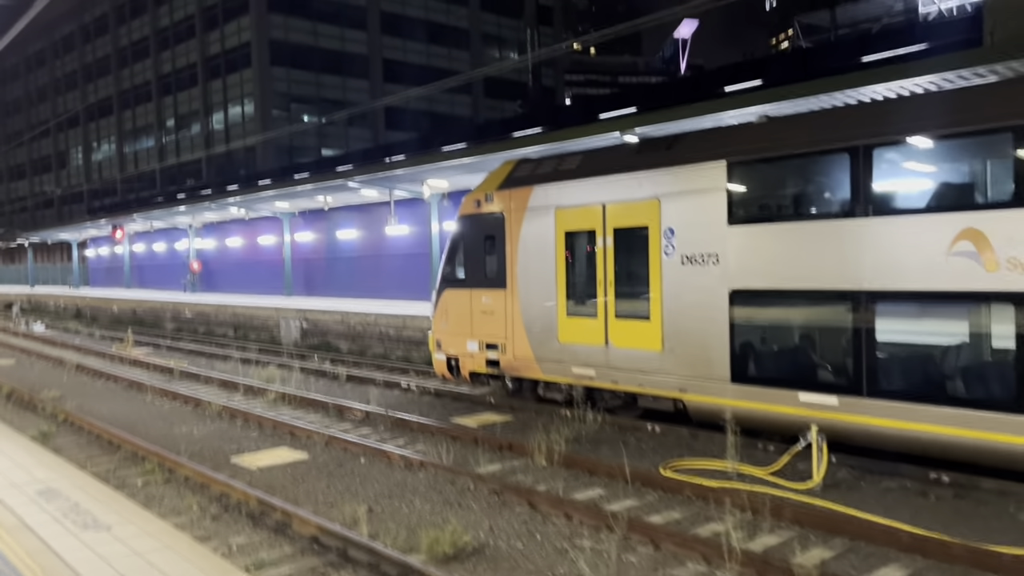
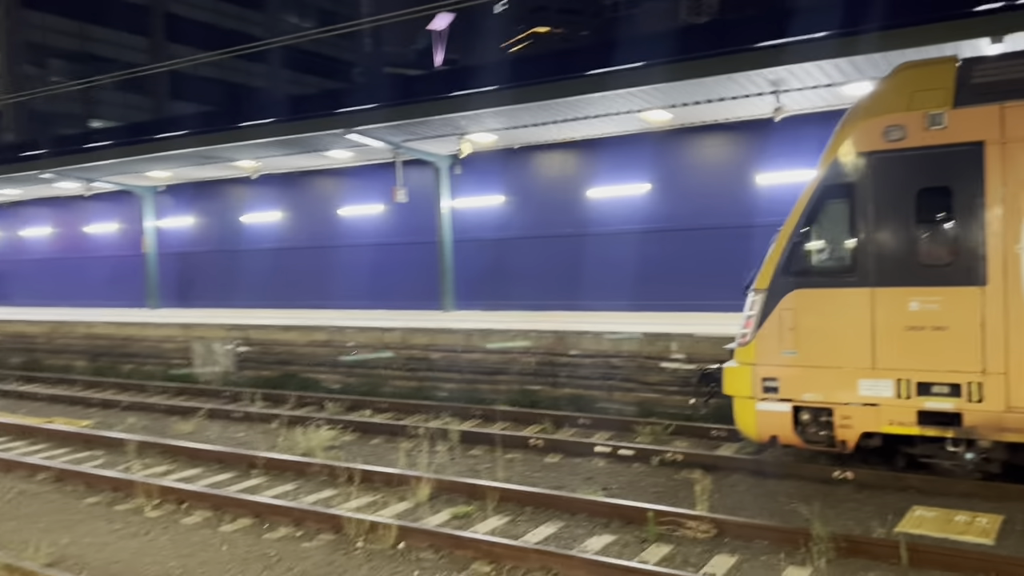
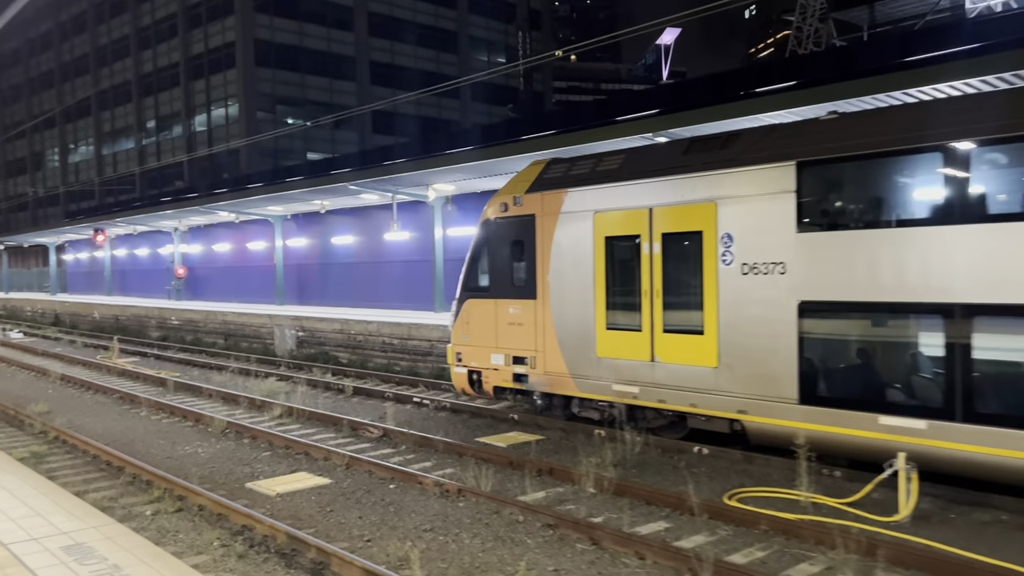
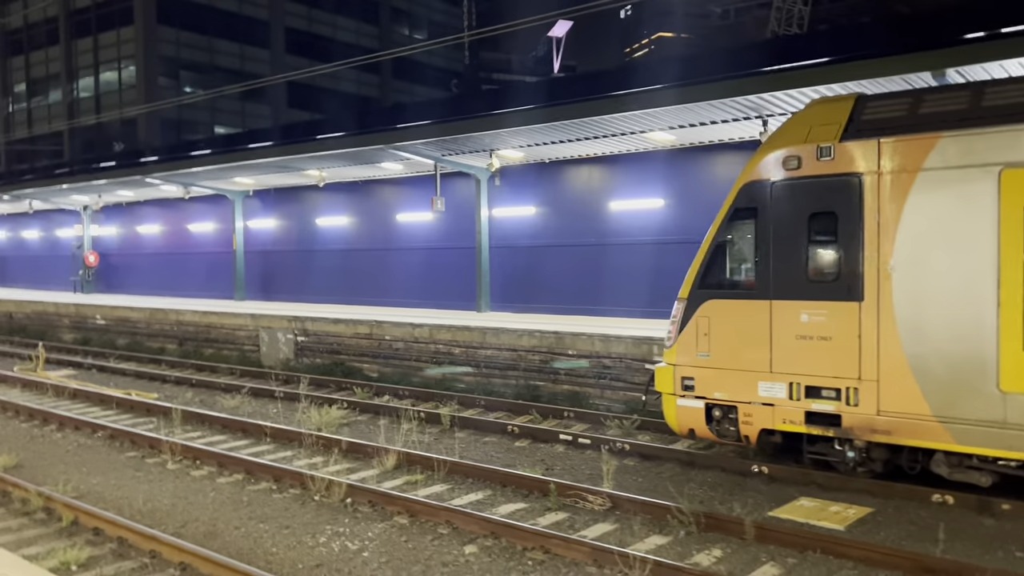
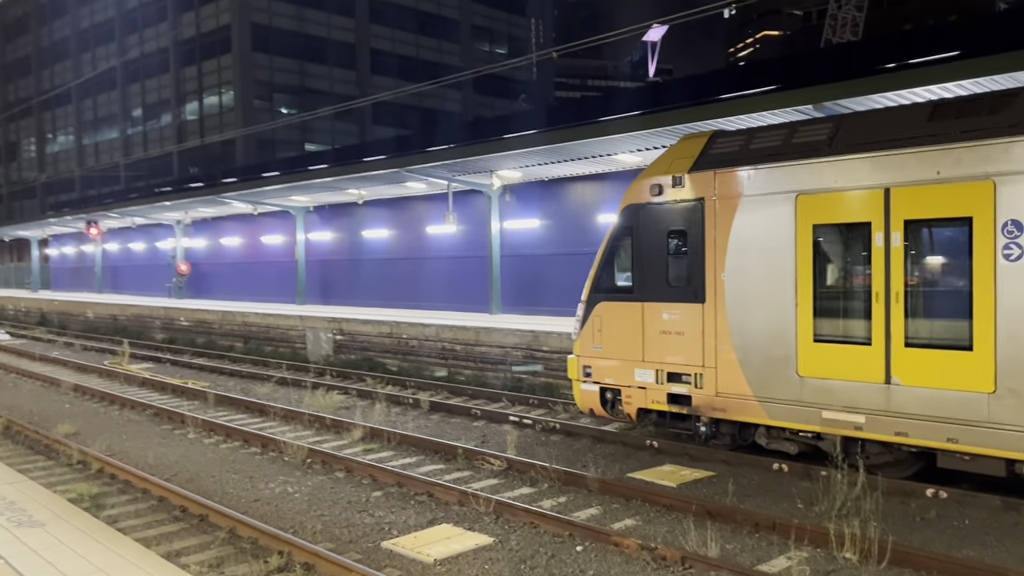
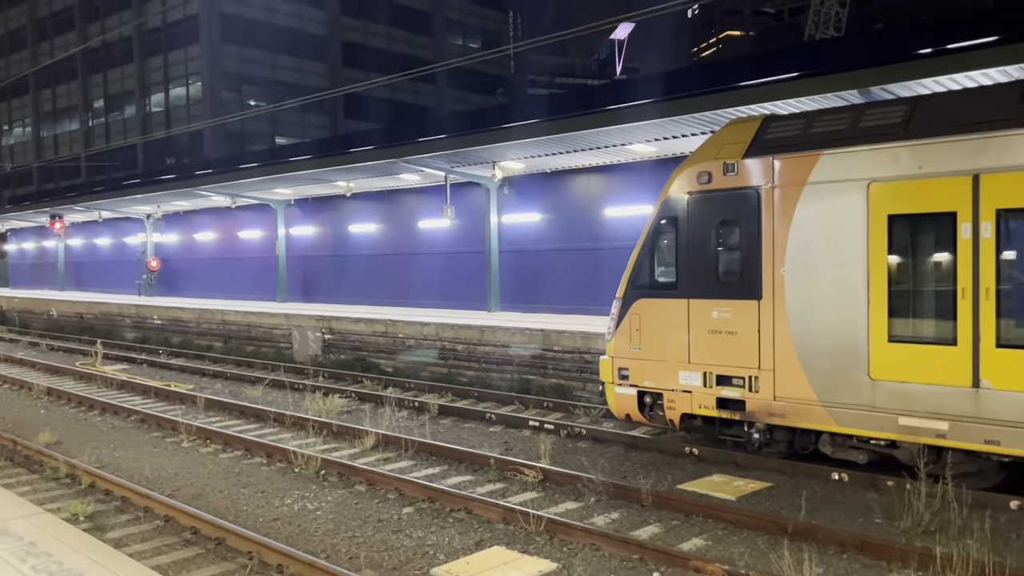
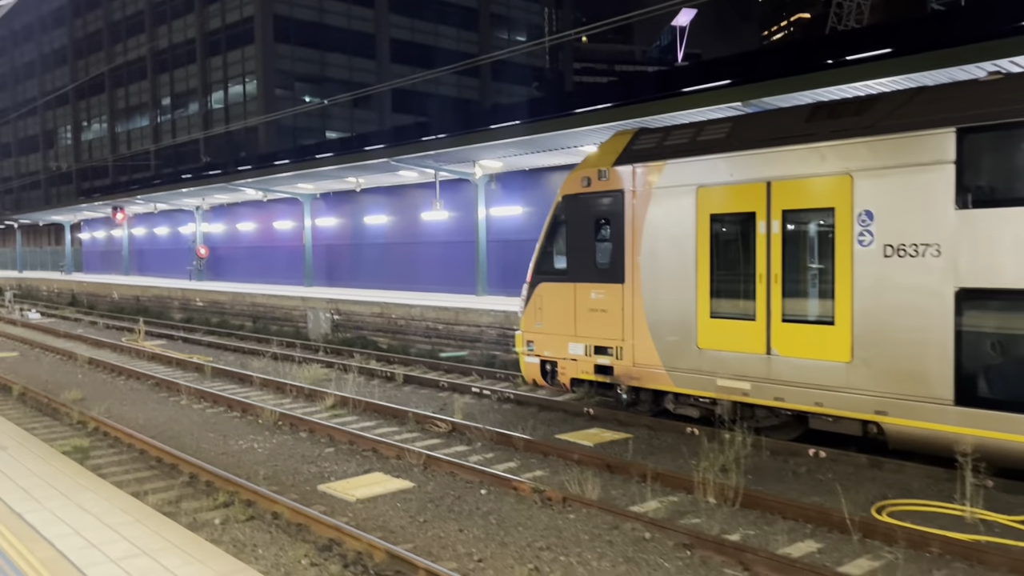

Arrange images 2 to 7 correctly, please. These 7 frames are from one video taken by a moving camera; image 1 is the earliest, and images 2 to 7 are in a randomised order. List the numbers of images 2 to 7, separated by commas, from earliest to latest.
3, 7, 5, 6, 4, 2
